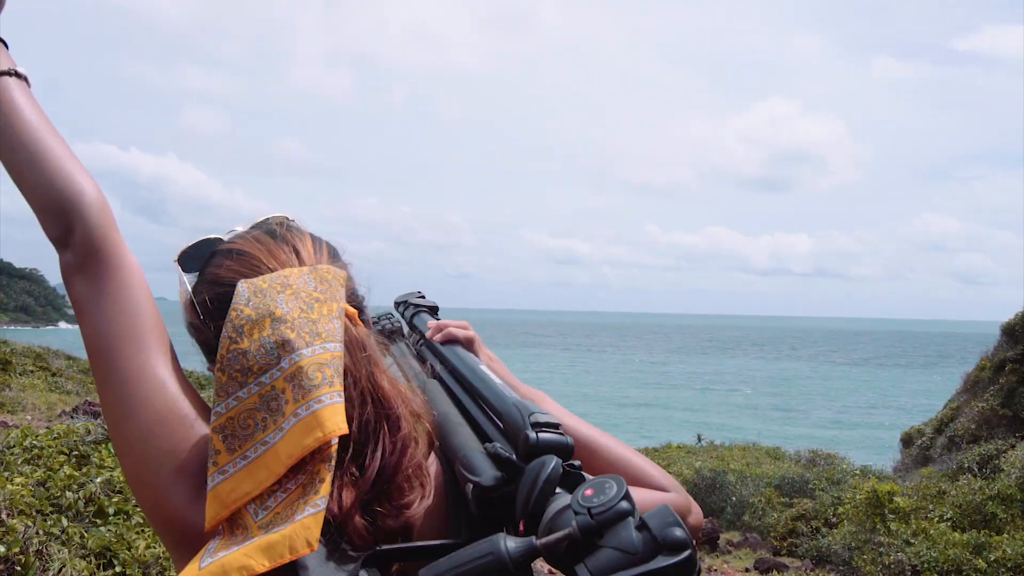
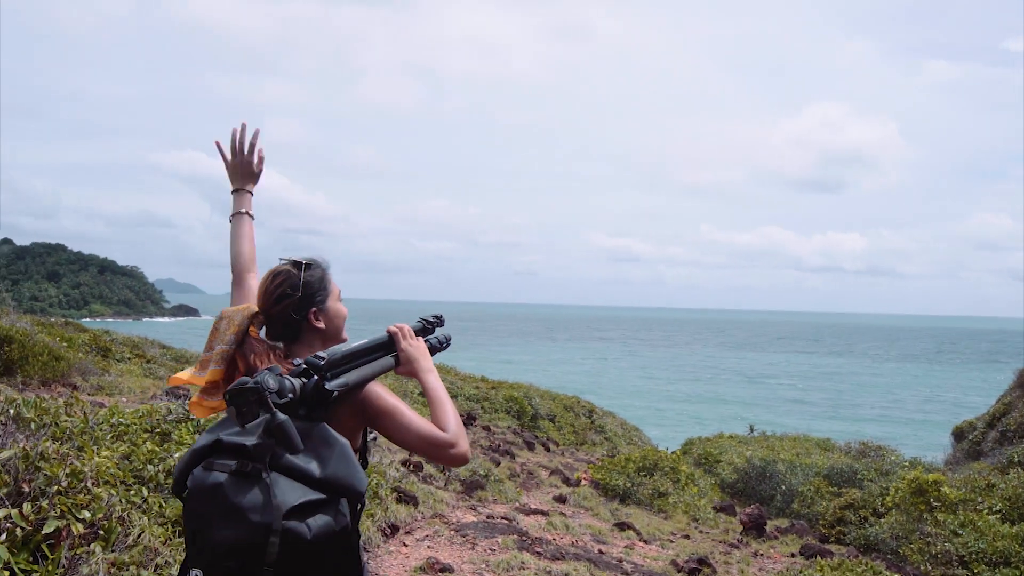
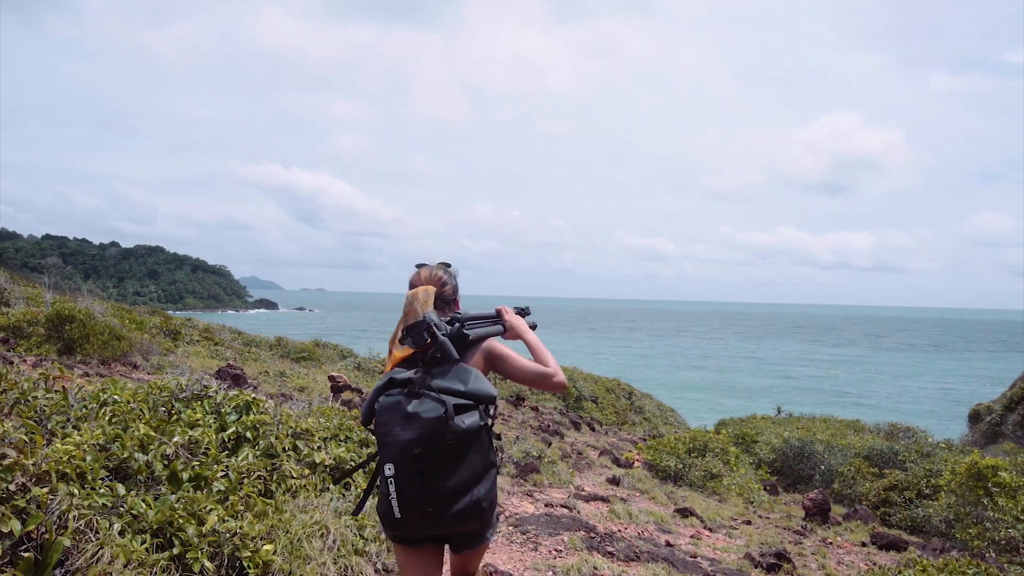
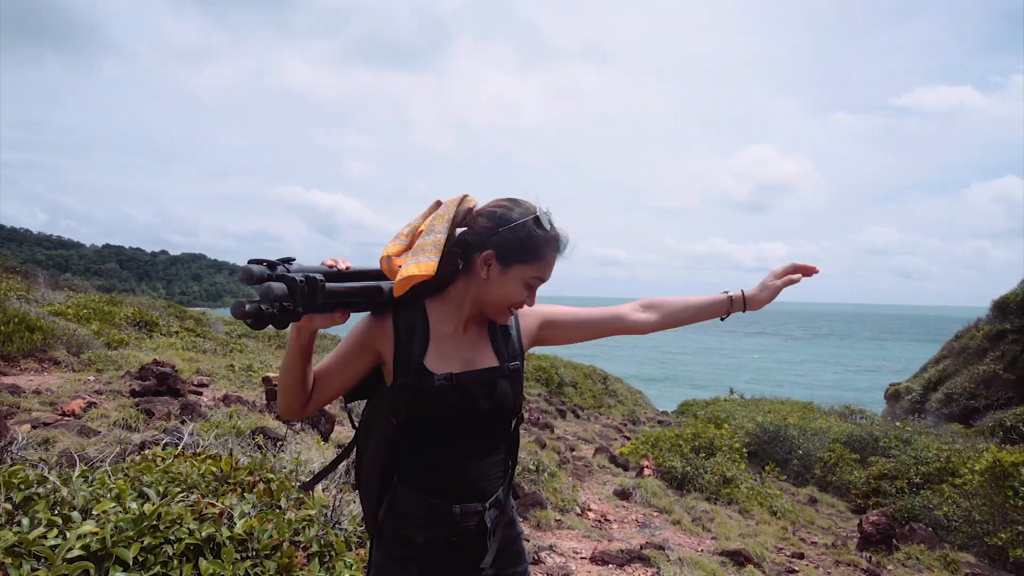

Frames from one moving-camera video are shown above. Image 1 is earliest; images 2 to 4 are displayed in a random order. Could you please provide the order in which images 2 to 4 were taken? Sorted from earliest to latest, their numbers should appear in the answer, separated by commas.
2, 3, 4
